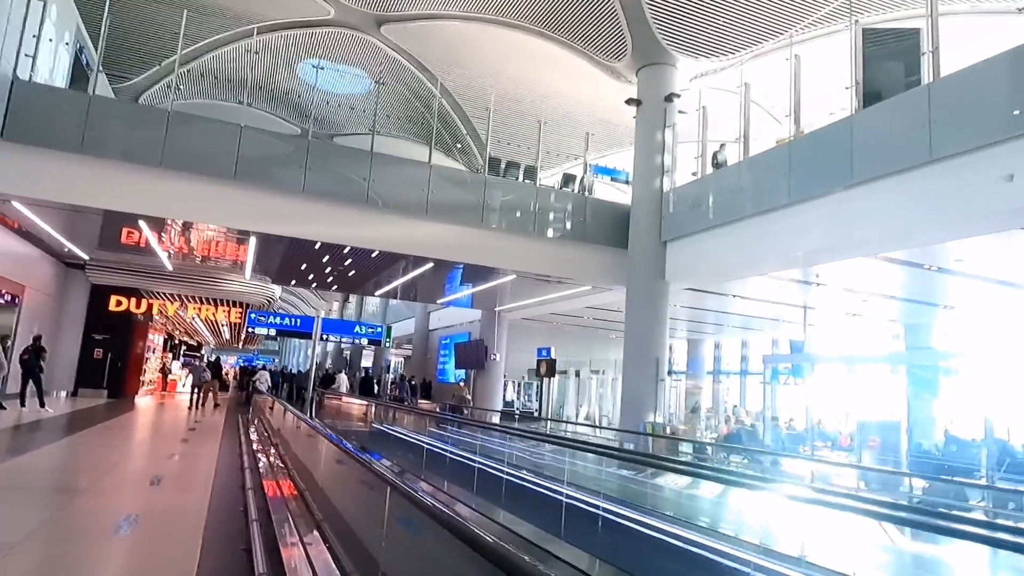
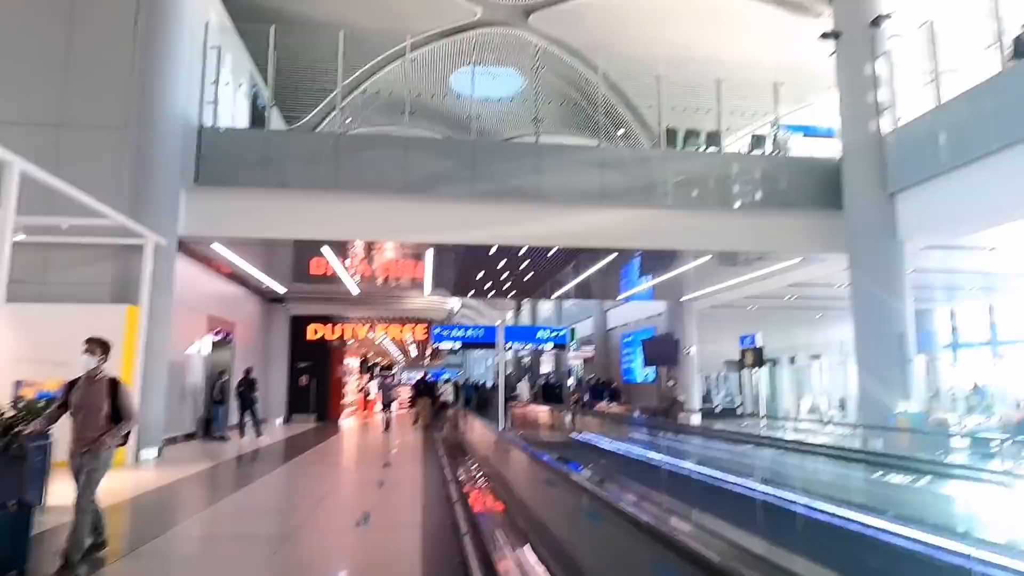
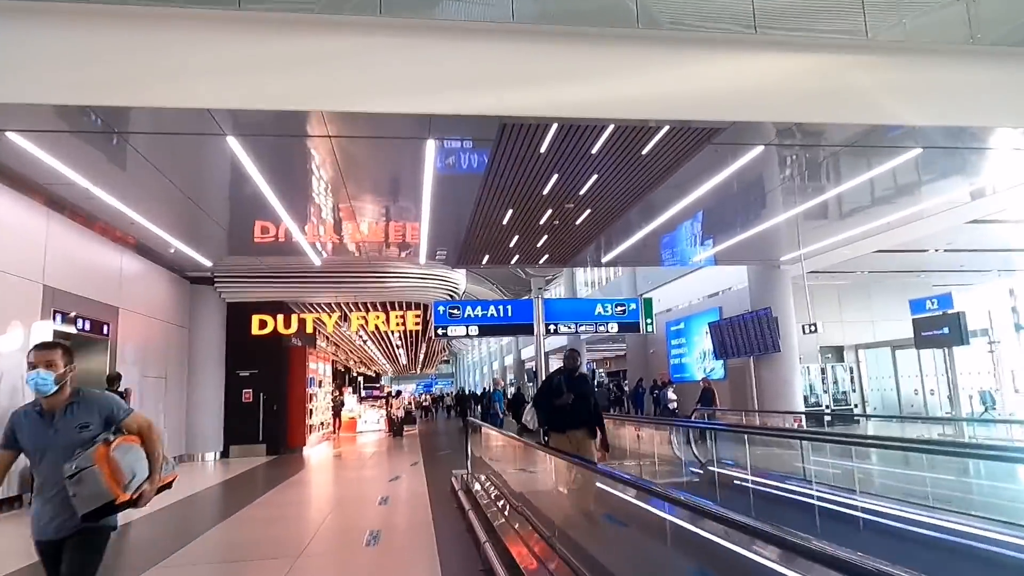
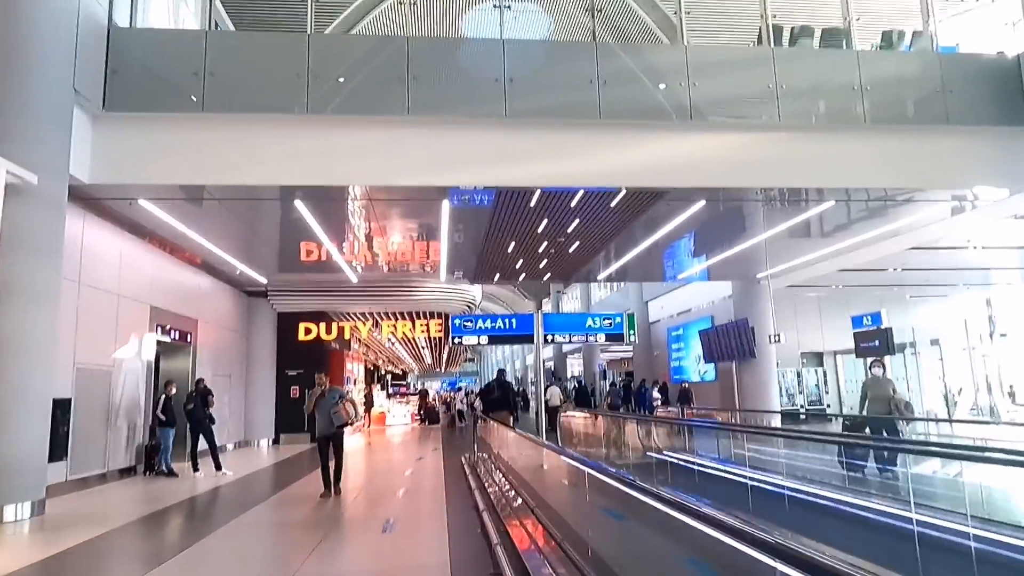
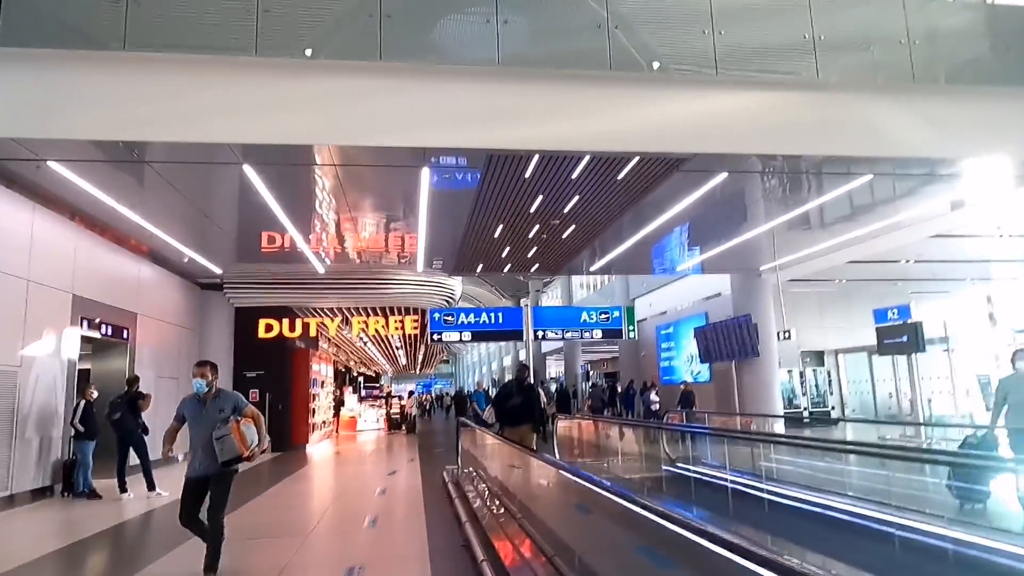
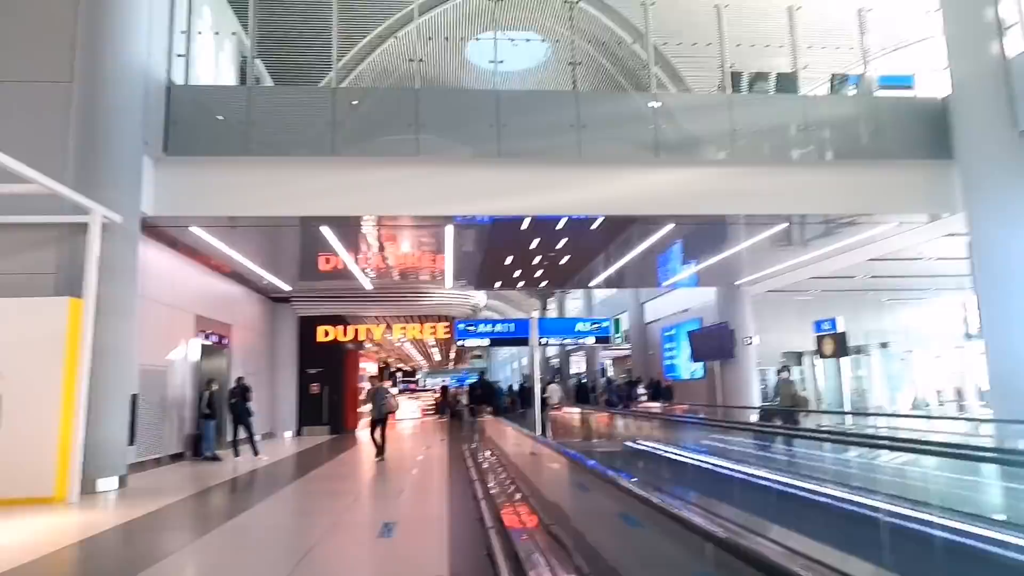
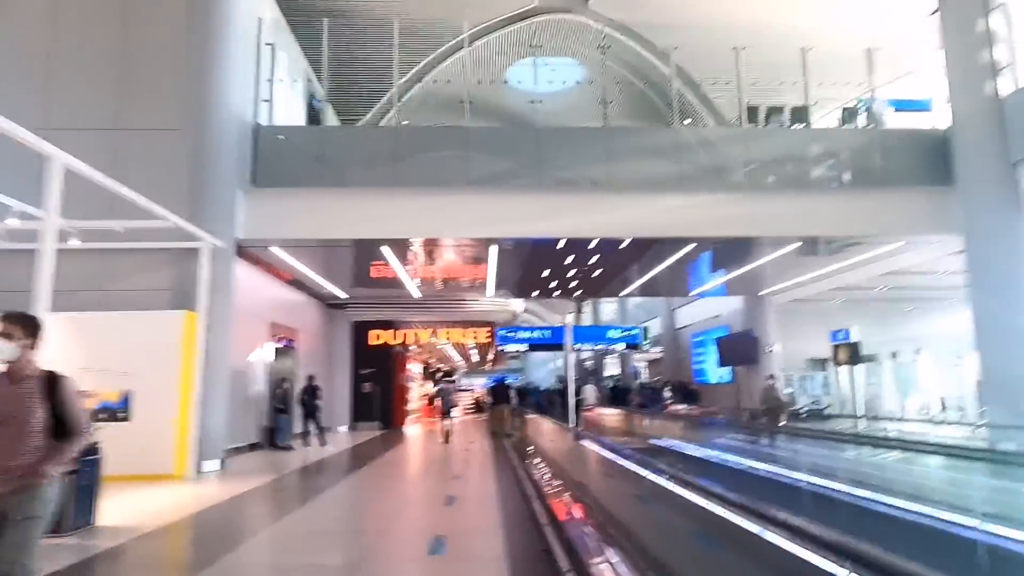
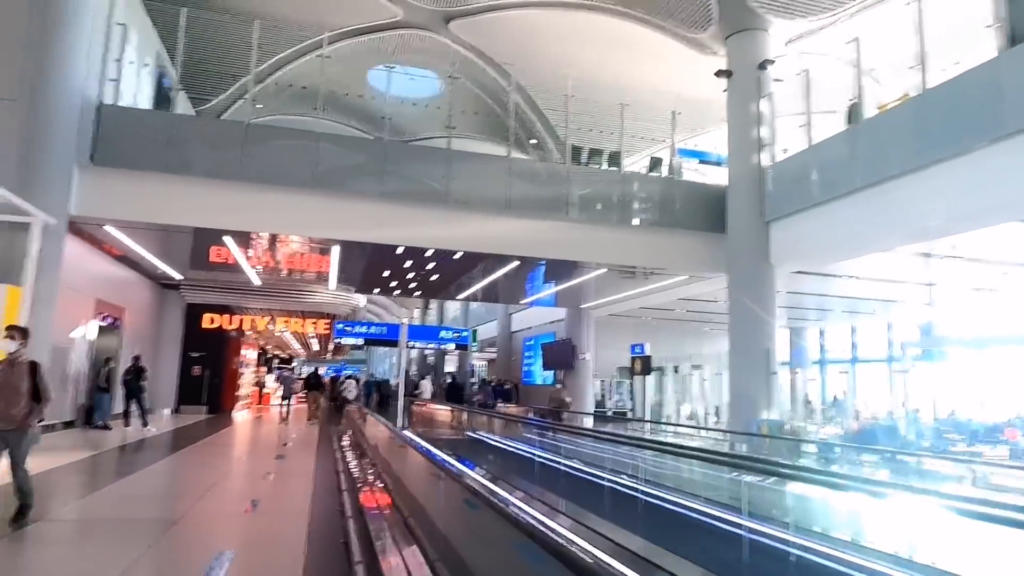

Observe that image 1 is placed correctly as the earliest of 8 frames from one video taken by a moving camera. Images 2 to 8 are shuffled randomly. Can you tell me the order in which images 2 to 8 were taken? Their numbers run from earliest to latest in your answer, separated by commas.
8, 2, 7, 6, 4, 5, 3
